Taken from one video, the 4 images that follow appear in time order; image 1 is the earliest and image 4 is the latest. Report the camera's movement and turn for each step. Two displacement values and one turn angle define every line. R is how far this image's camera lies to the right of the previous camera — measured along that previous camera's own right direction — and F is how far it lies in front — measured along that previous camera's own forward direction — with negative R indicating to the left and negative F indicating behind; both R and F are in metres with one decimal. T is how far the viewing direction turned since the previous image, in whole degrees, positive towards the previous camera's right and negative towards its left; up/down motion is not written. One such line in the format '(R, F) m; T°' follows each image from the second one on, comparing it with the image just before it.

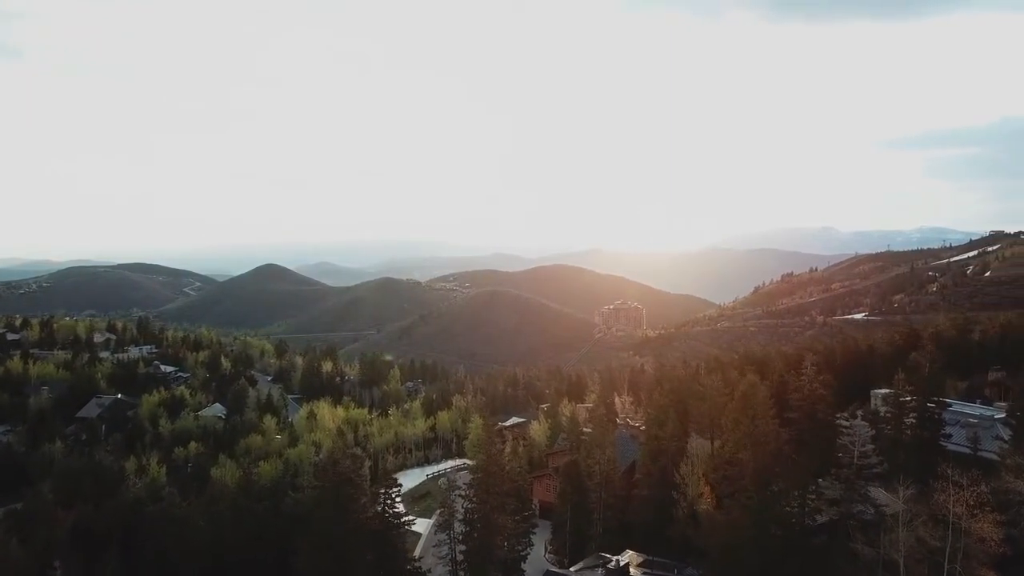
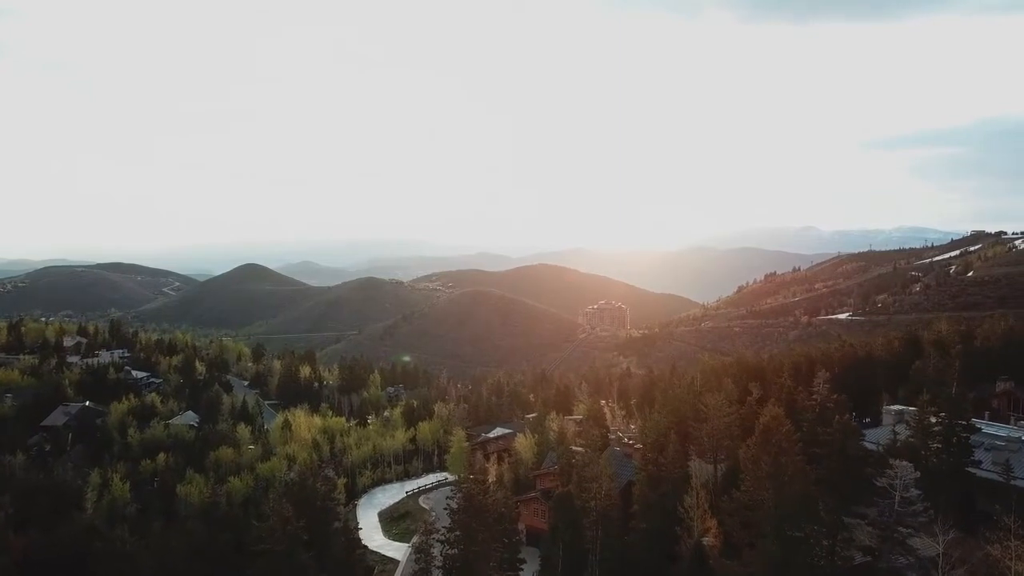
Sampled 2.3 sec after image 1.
(0.0, +1.5) m; +1°
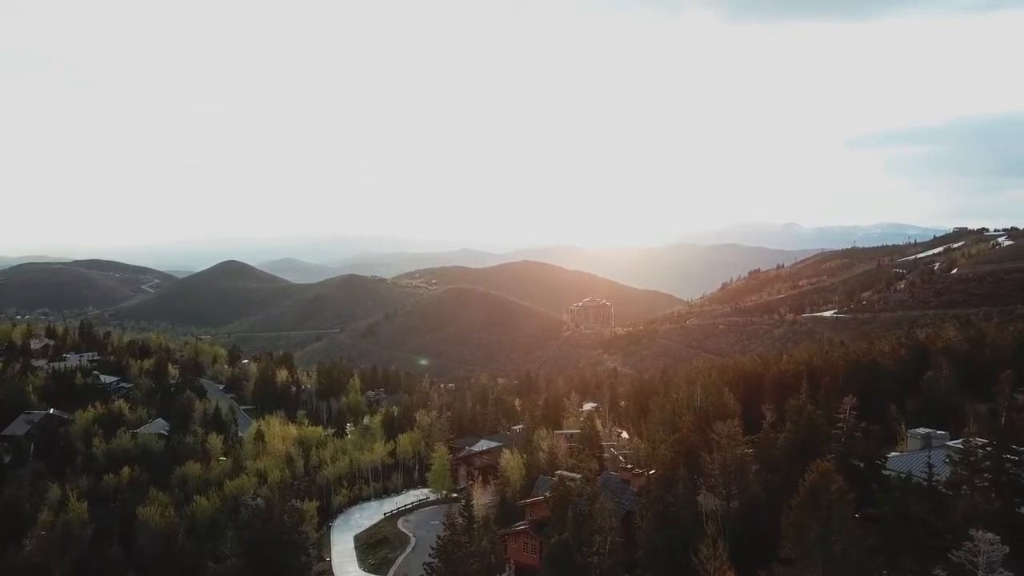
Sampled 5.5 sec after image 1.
(-0.1, +1.8) m; +1°
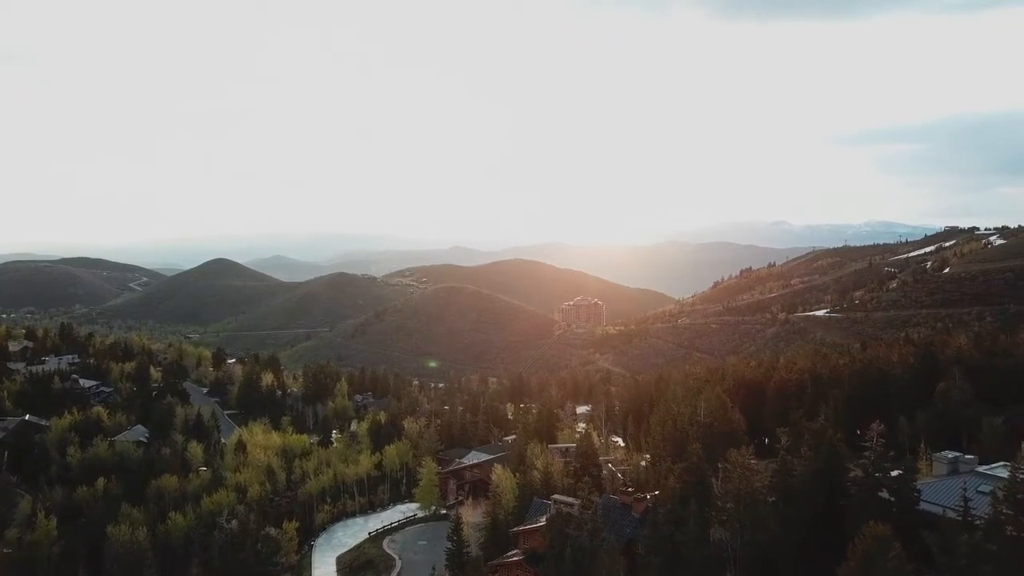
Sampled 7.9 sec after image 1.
(0.0, +1.3) m; +1°
